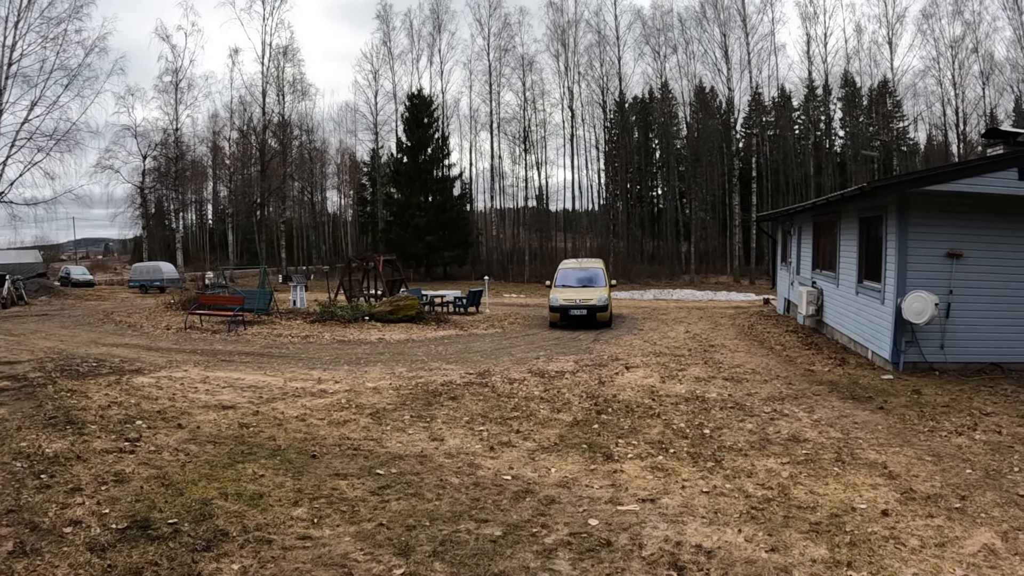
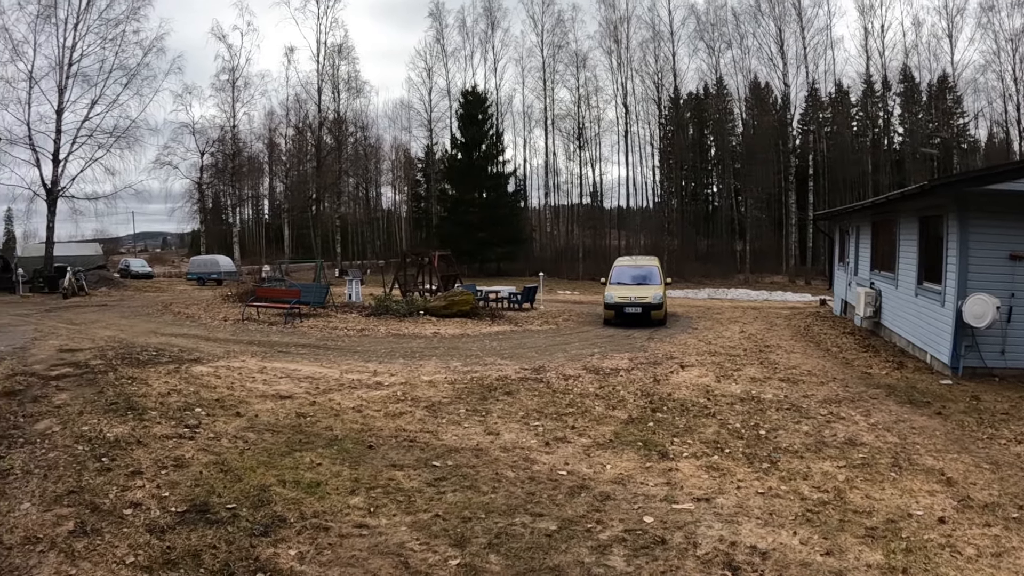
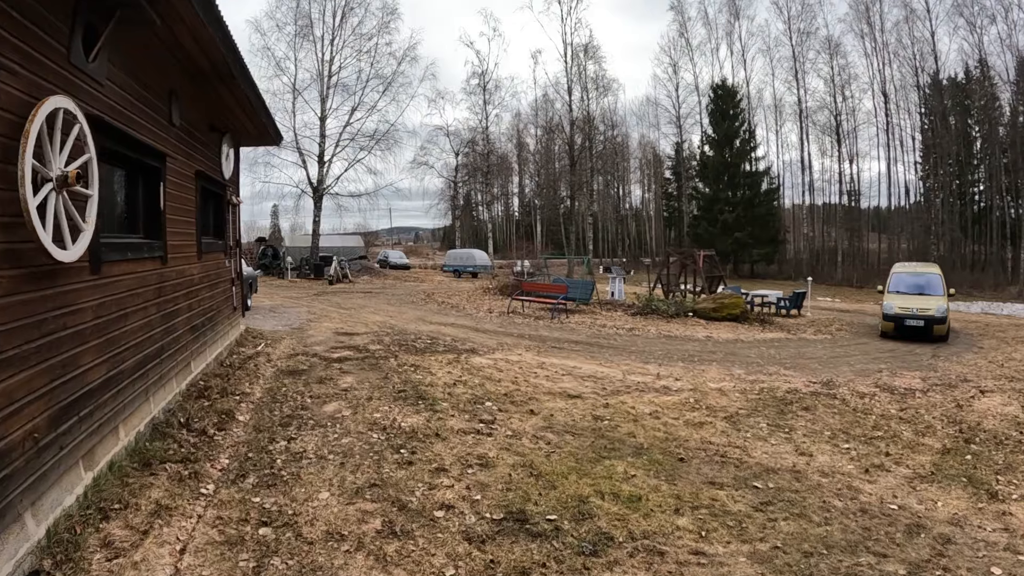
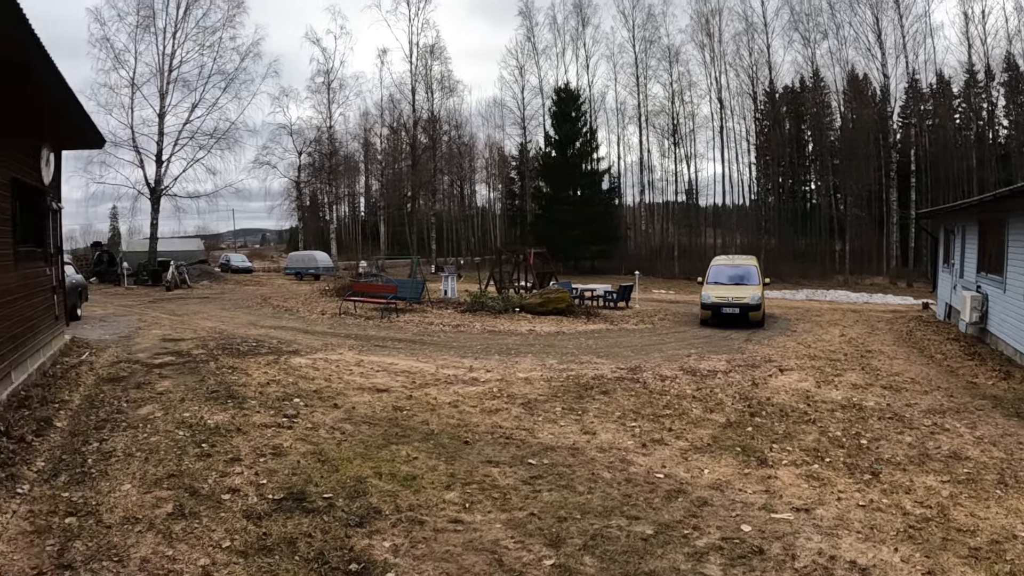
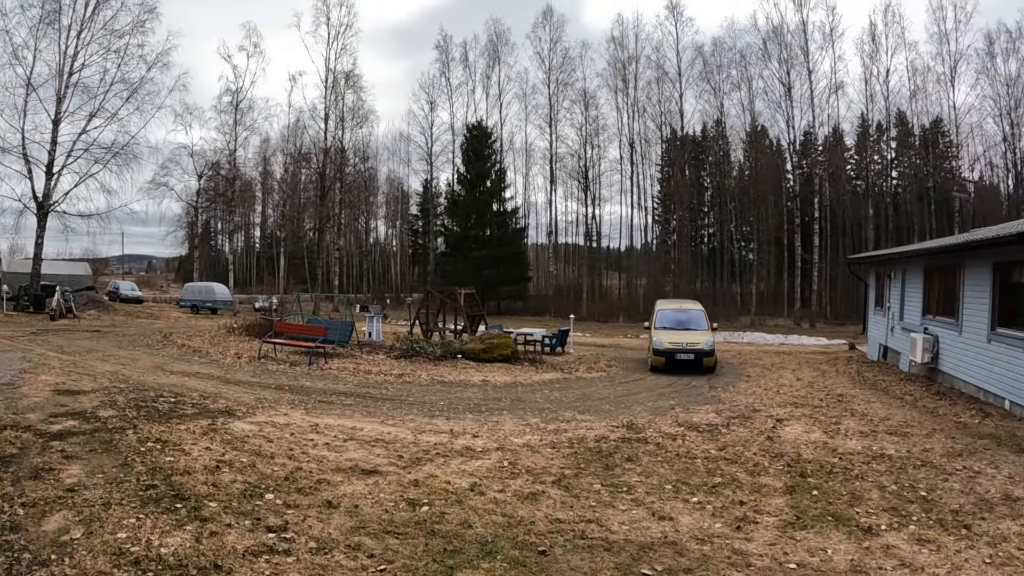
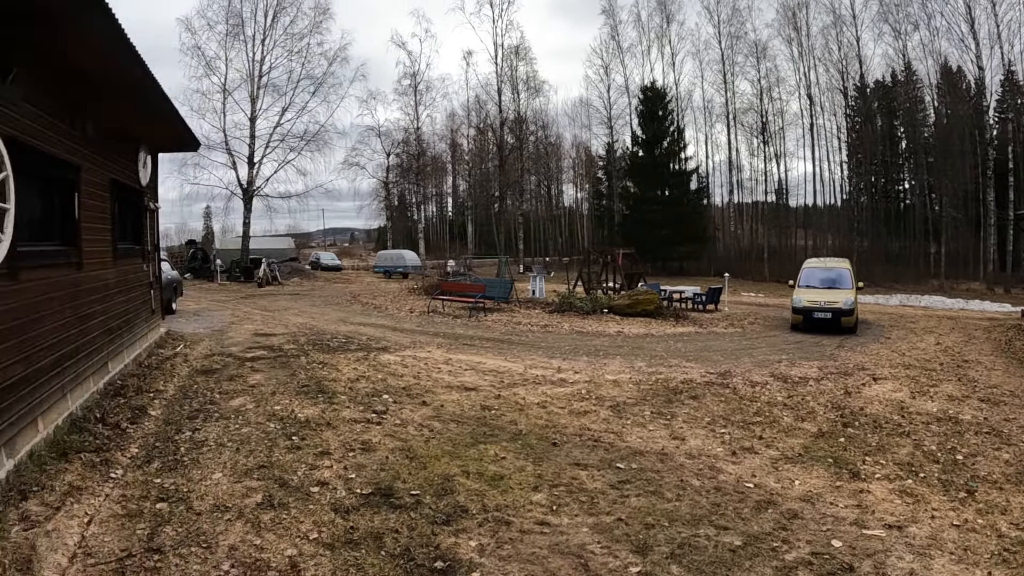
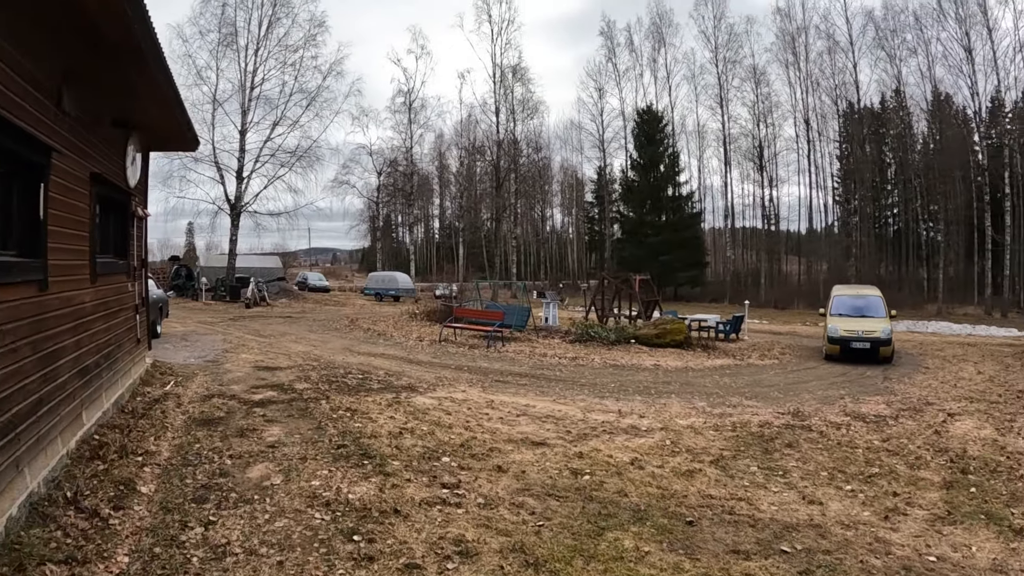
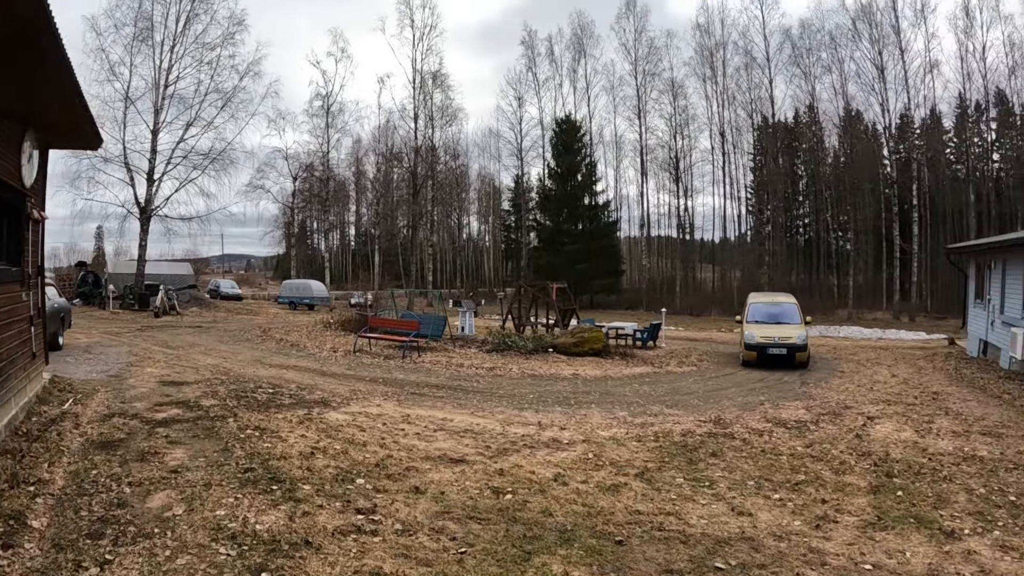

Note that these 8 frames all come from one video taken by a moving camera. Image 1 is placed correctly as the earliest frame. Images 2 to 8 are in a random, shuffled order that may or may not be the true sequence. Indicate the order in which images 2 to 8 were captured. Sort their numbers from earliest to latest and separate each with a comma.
2, 4, 6, 3, 7, 8, 5
